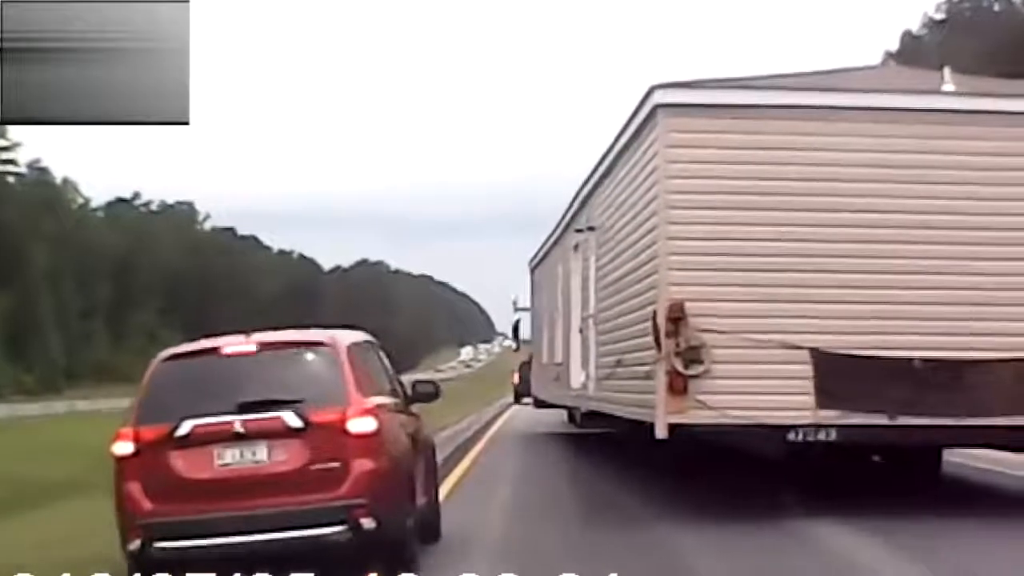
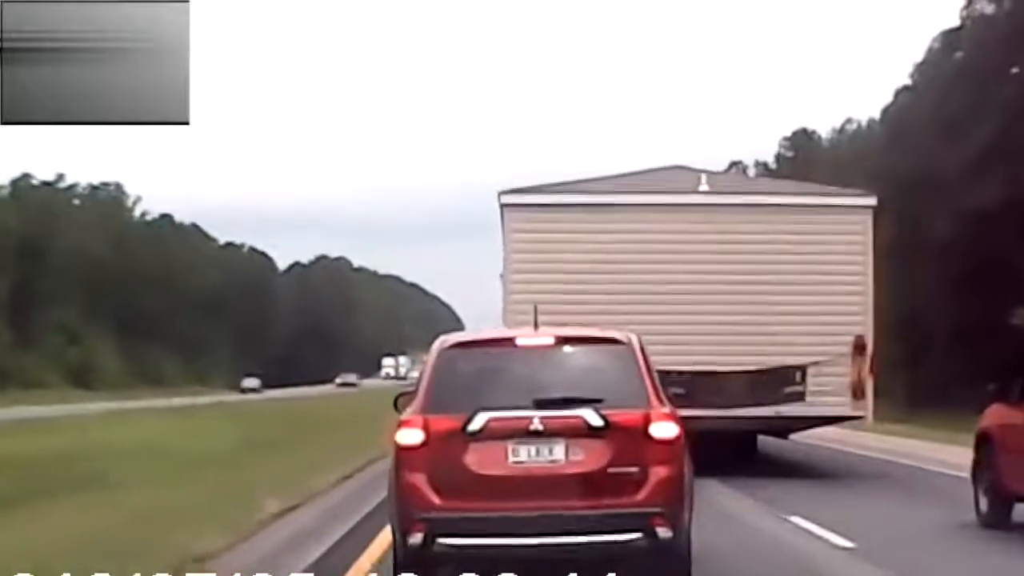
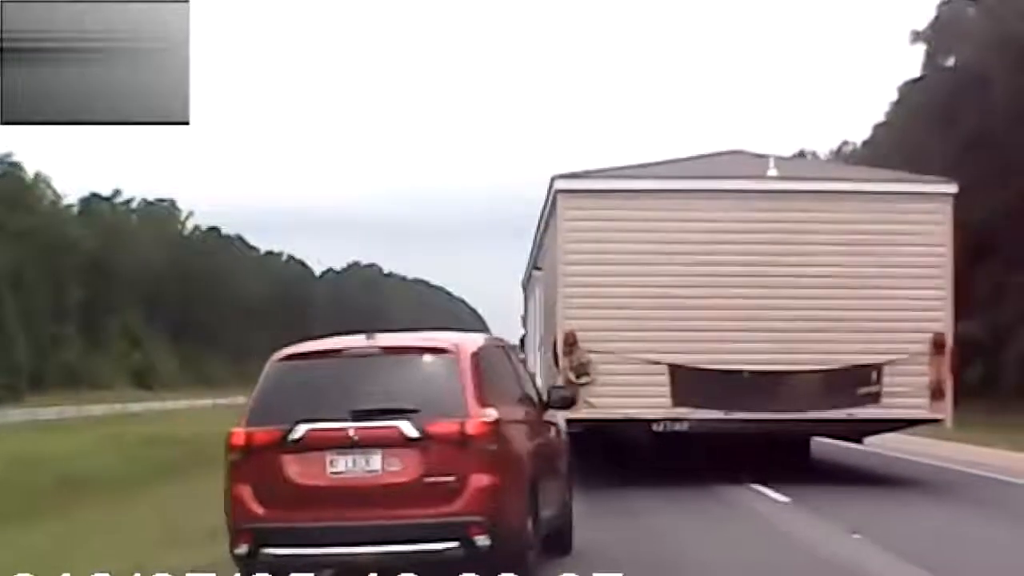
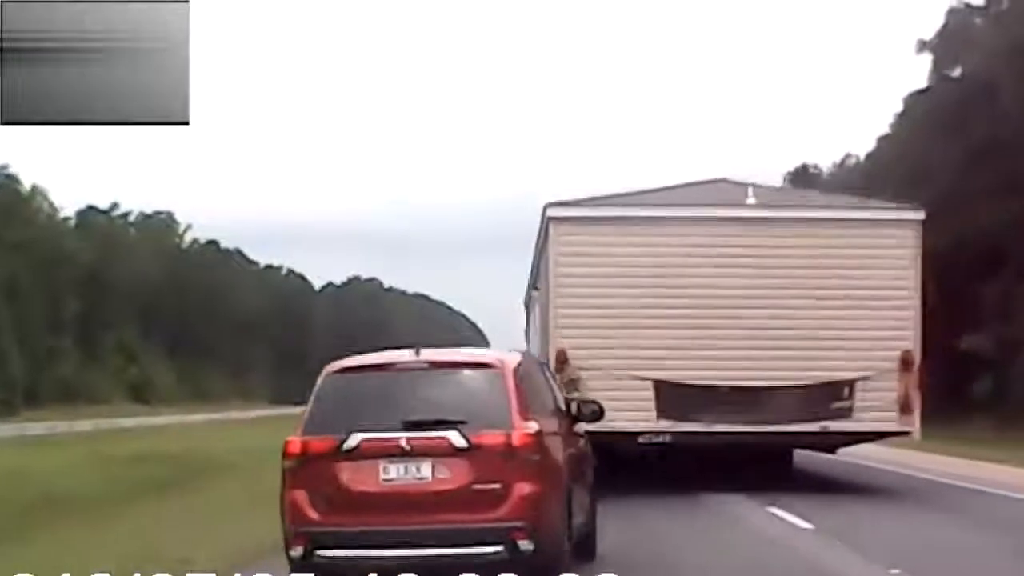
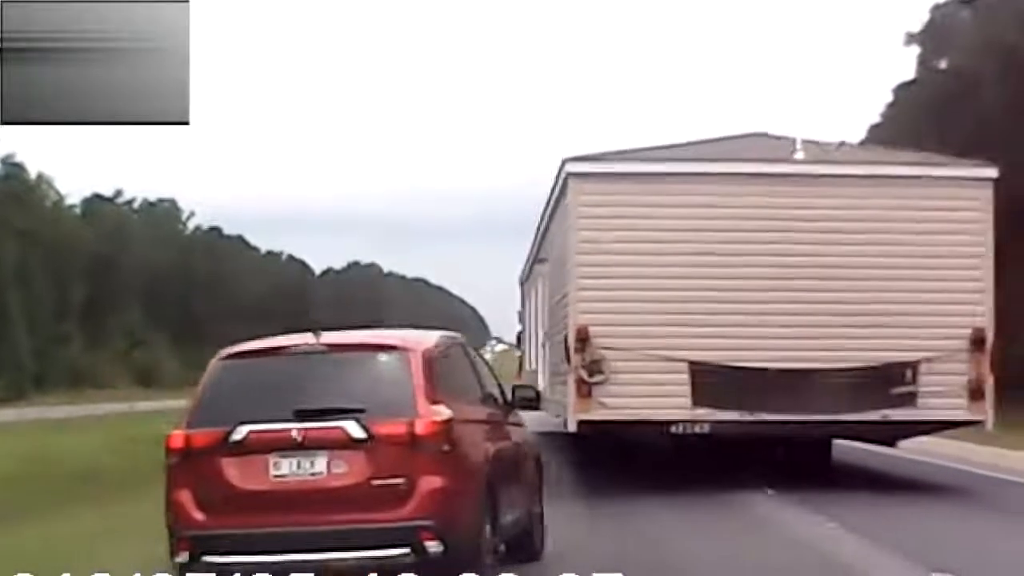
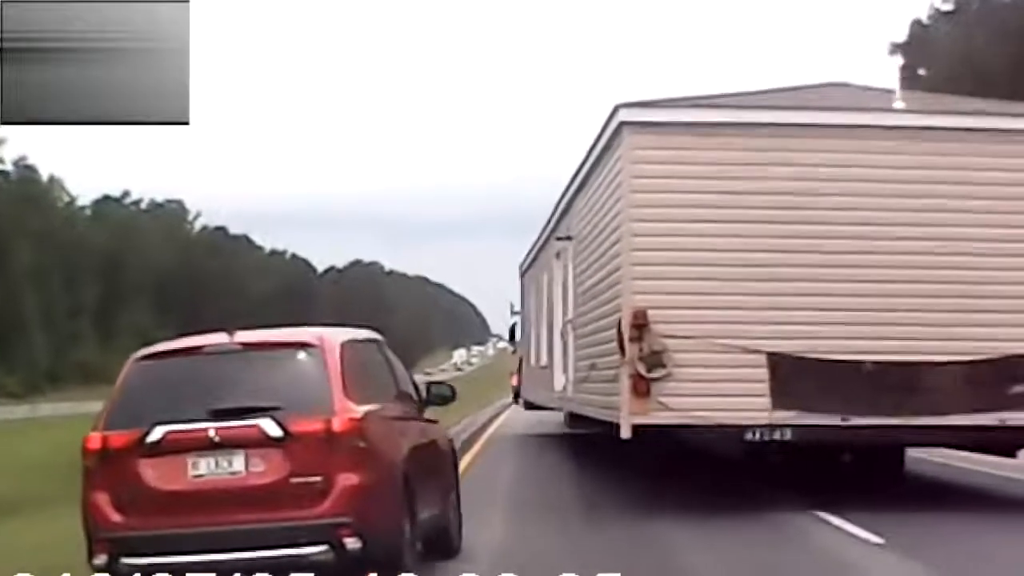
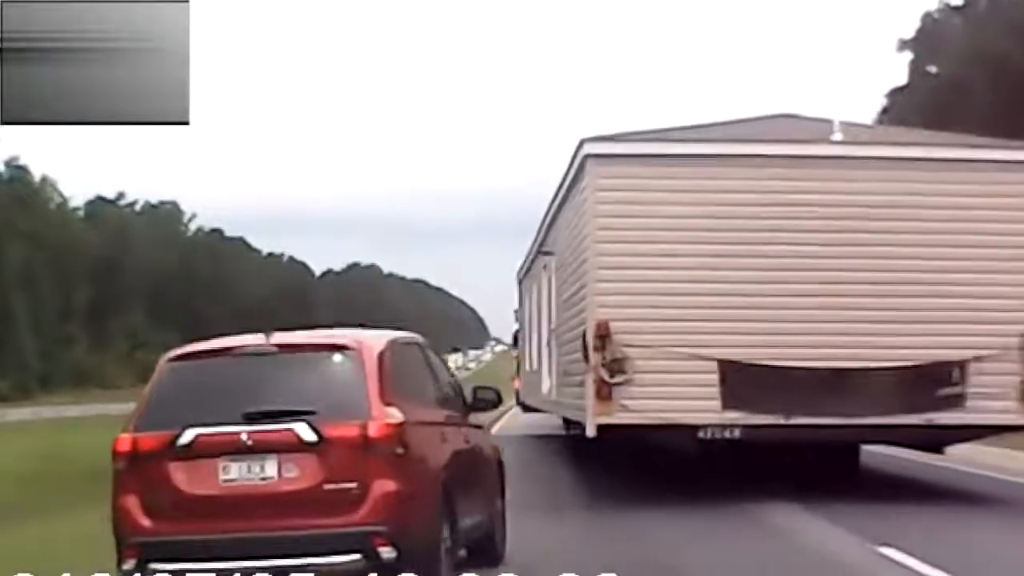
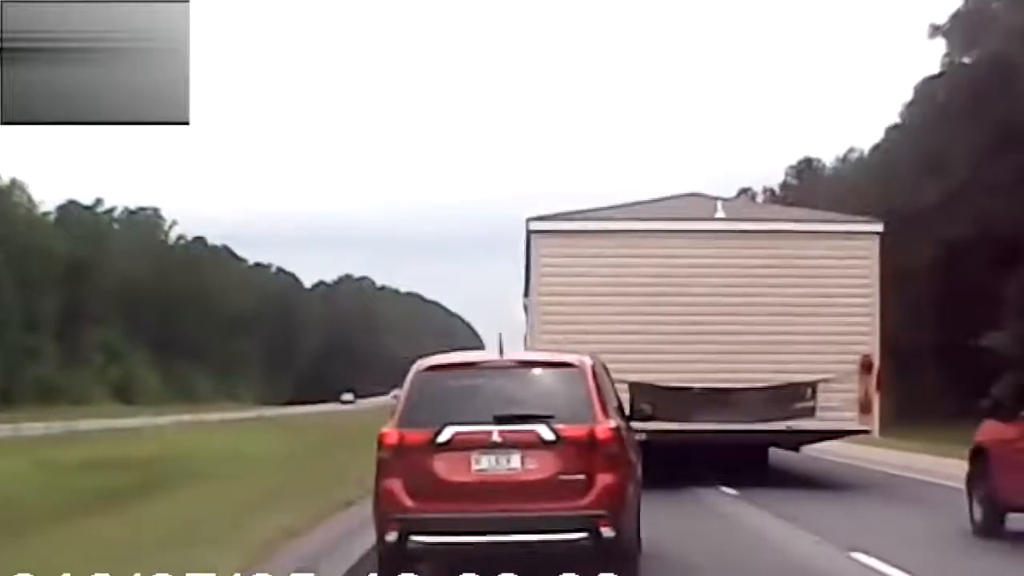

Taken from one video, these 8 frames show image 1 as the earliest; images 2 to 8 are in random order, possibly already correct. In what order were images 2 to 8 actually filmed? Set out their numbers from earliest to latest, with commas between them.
6, 7, 5, 3, 4, 8, 2
